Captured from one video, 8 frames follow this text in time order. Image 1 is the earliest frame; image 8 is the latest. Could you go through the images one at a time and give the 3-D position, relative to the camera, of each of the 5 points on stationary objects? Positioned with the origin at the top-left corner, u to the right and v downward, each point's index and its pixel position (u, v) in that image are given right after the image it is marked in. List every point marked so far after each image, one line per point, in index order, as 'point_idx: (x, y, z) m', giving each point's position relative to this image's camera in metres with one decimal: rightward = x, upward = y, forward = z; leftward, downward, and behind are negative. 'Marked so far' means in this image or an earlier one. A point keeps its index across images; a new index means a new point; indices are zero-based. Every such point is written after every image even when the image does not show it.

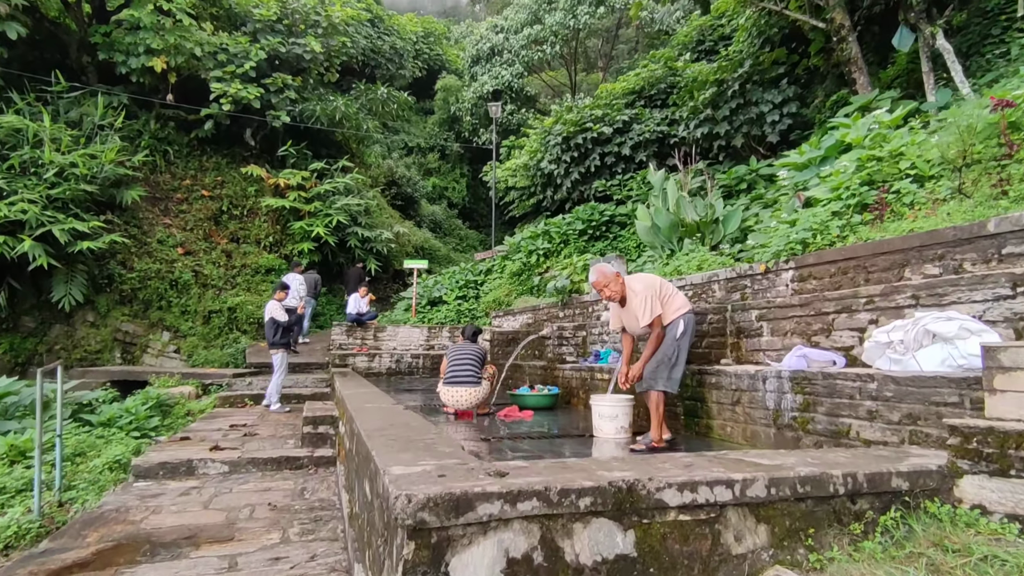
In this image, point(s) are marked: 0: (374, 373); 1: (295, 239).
0: (-2.6, -1.6, +10.7) m
1: (-5.4, +1.2, +14.0) m
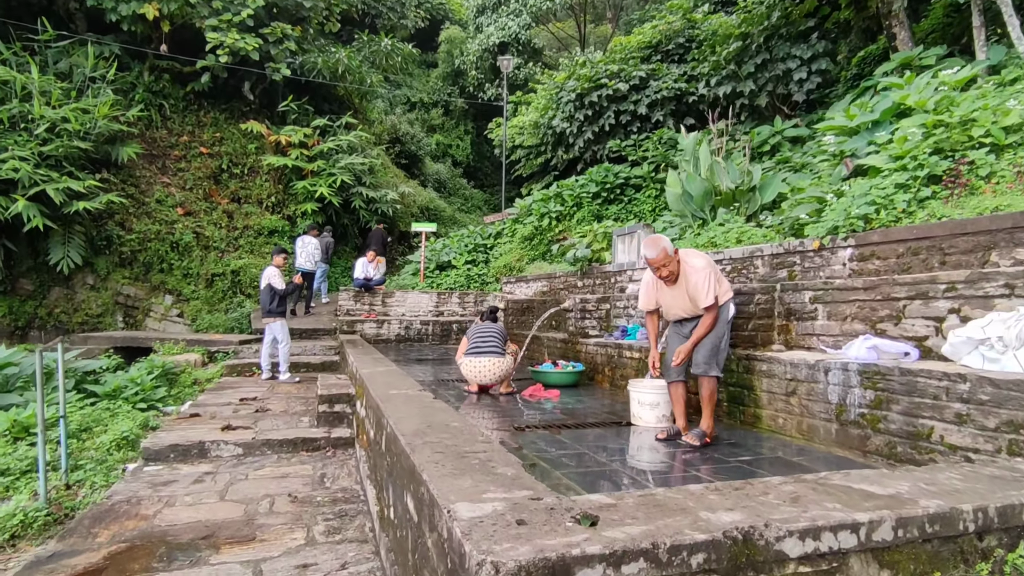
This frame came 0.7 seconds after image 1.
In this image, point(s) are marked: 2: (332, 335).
0: (-2.4, -1.0, +10.4) m
1: (-5.1, +2.1, +13.5) m
2: (-3.2, -0.8, +10.0) m
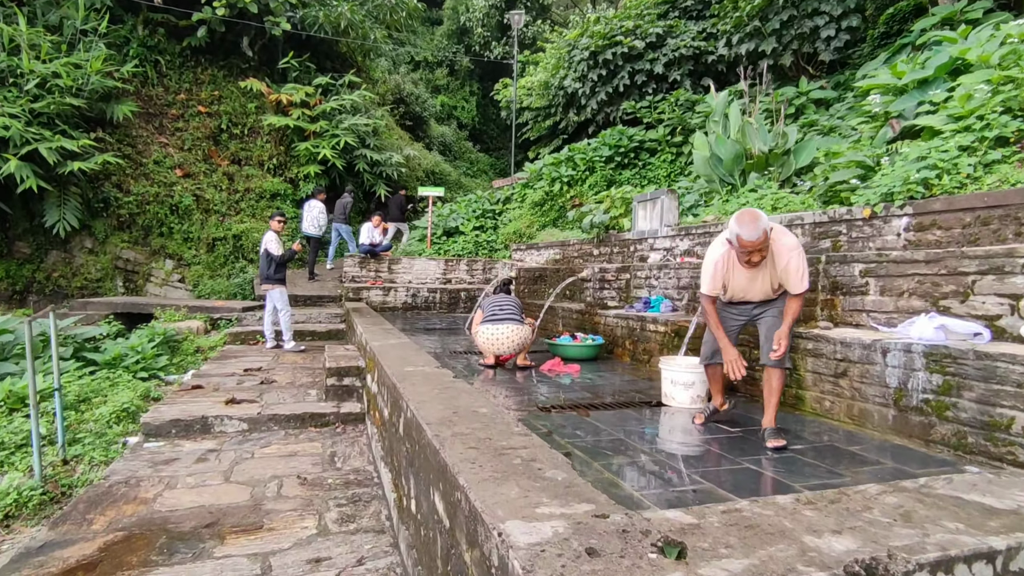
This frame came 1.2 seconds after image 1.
0: (-2.2, -0.4, +10.2) m
1: (-4.9, +2.9, +13.1) m
2: (-3.0, -0.3, +9.8) m
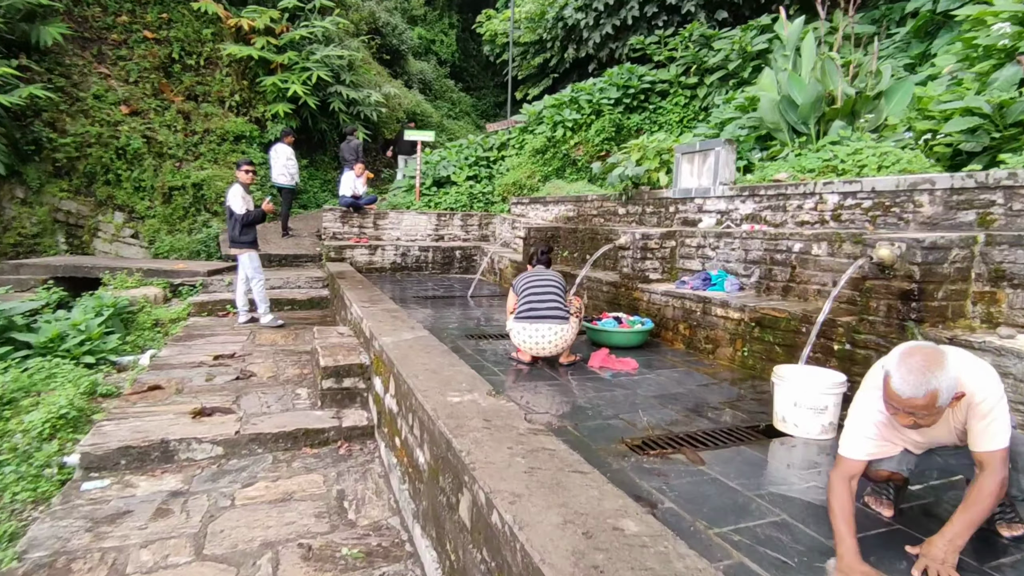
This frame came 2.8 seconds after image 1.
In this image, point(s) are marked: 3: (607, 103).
0: (-2.2, +0.3, +9.1) m
1: (-5.0, +3.9, +11.5) m
2: (-3.0, +0.4, +8.6) m
3: (+1.8, +3.5, +10.7) m
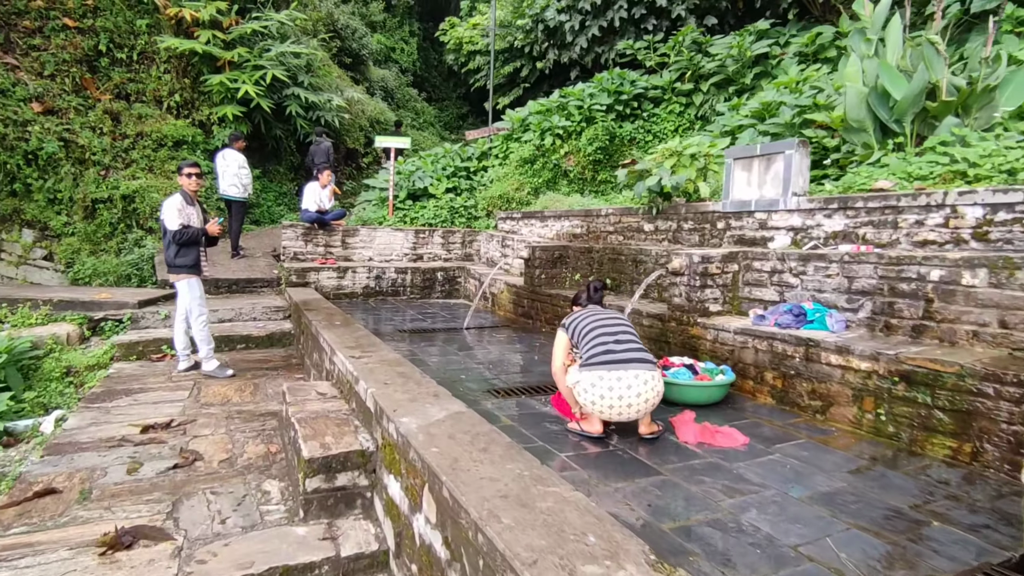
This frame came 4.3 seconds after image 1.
0: (-2.3, -0.1, +7.8) m
1: (-5.4, +3.4, +10.1) m
2: (-3.0, 0.0, +7.3) m
3: (+1.5, +3.1, +9.8) m
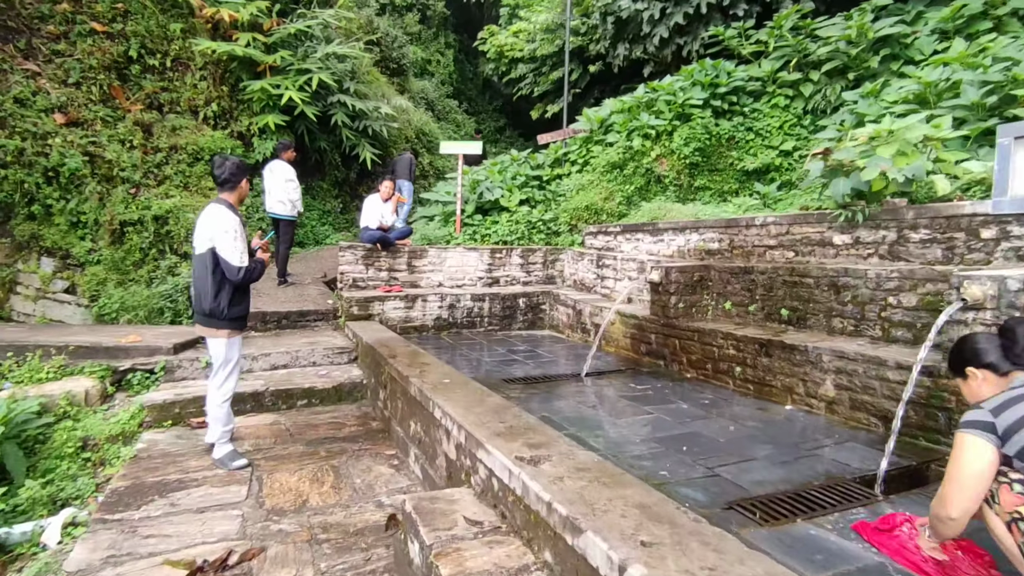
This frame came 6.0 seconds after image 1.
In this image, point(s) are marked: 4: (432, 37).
0: (-1.1, -0.5, +6.5) m
1: (-4.1, +2.9, +9.0) m
2: (-1.9, -0.4, +6.0) m
3: (+2.7, +2.8, +8.4) m
4: (-2.3, +8.3, +18.1) m
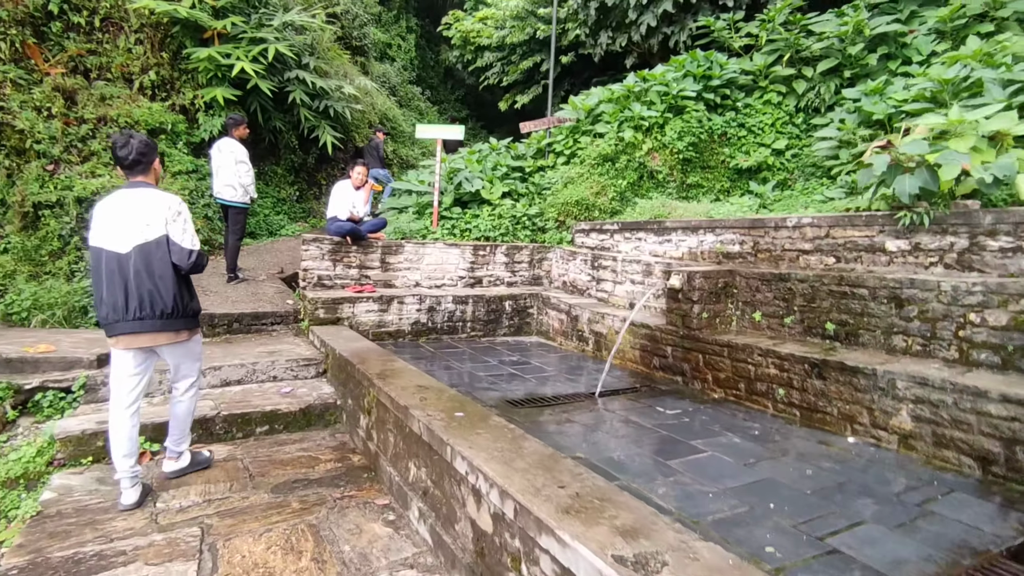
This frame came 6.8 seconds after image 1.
0: (-1.2, -0.5, +5.7) m
1: (-4.4, +2.9, +7.9) m
2: (-1.9, -0.4, +5.2) m
3: (+2.5, +2.7, +7.9) m
4: (-3.3, +8.4, +17.1) m
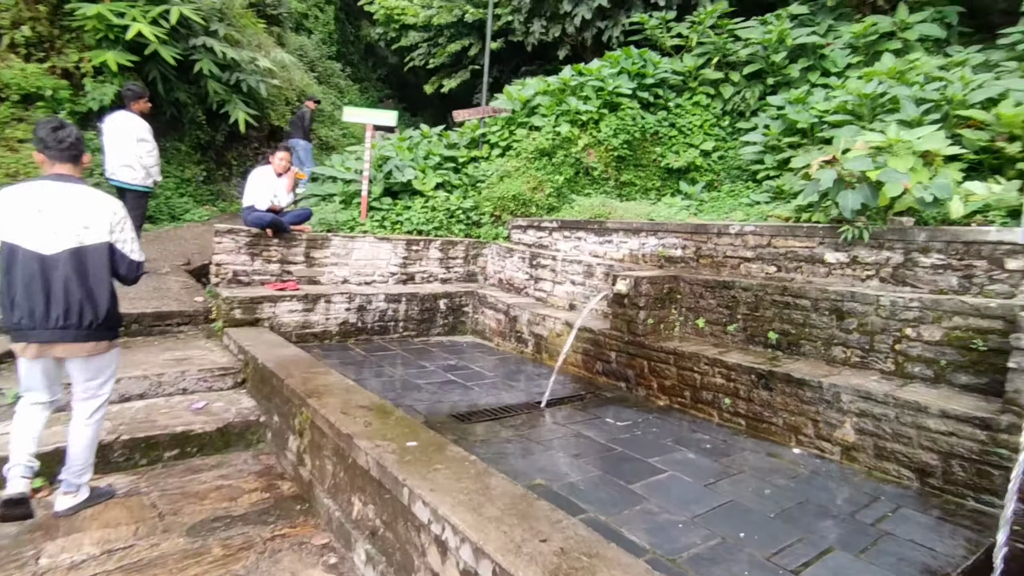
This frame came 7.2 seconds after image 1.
0: (-1.8, -0.4, +5.3) m
1: (-5.2, +3.0, +6.9) m
2: (-2.5, -0.4, +4.6) m
3: (+1.6, +2.7, +7.9) m
4: (-5.4, +8.7, +16.0) m
